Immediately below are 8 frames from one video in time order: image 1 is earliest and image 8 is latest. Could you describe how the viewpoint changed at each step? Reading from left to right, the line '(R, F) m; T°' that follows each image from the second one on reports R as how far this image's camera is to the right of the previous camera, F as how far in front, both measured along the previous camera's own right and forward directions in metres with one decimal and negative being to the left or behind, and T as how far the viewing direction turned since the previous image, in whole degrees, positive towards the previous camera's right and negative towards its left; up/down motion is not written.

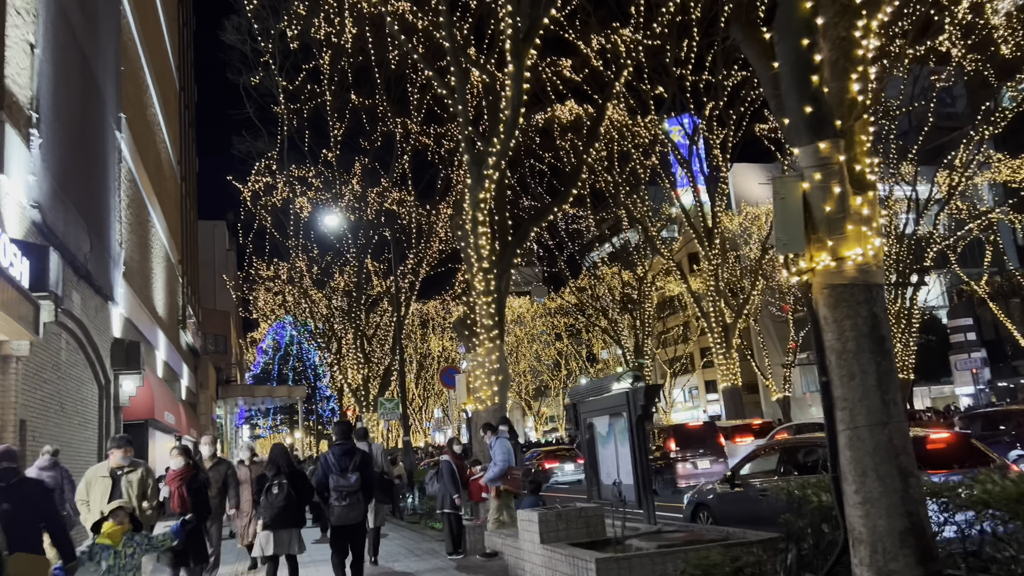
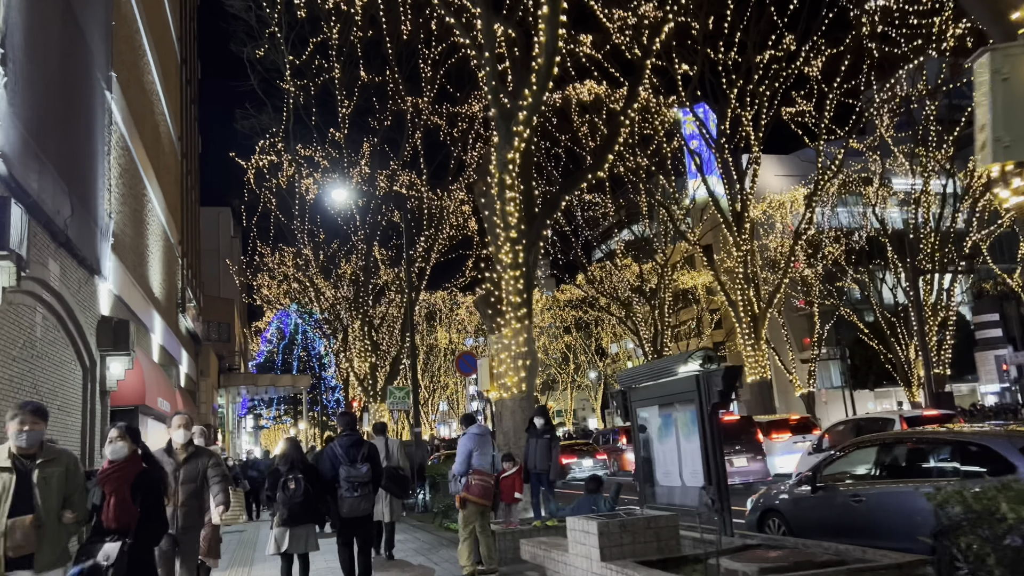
(-0.3, +1.2) m; 0°
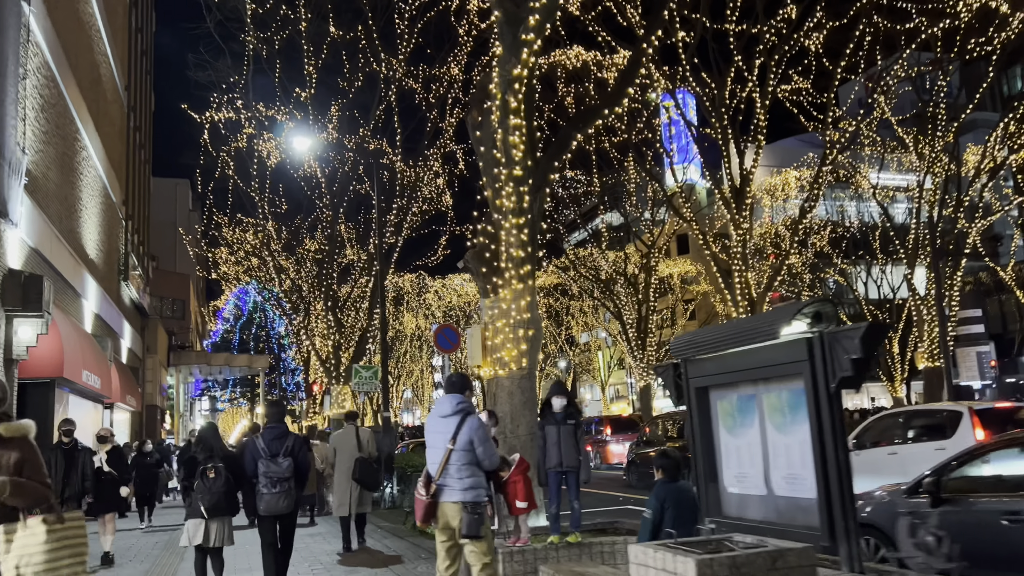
(-0.3, +1.8) m; +2°
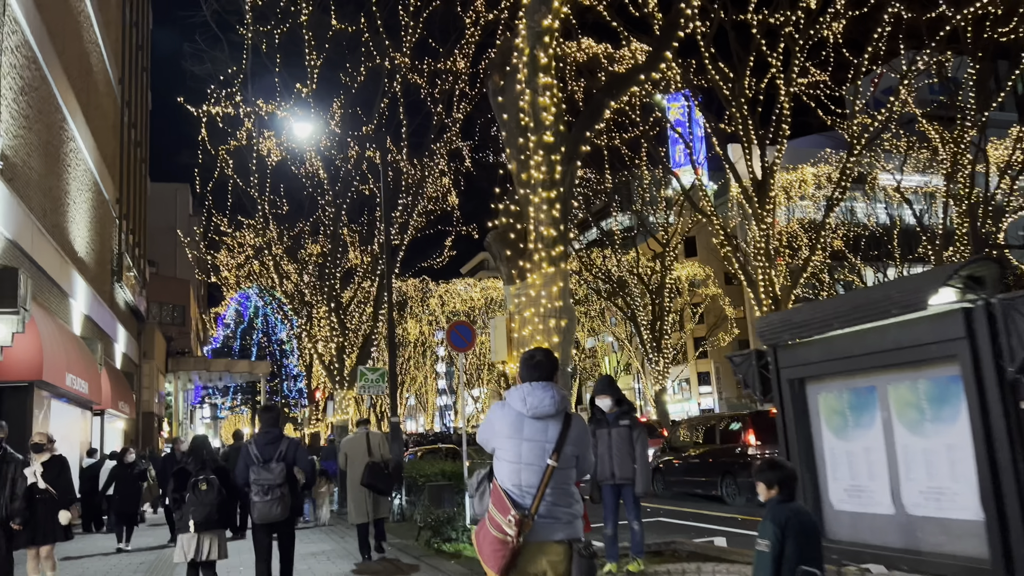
(-0.2, +0.9) m; 0°
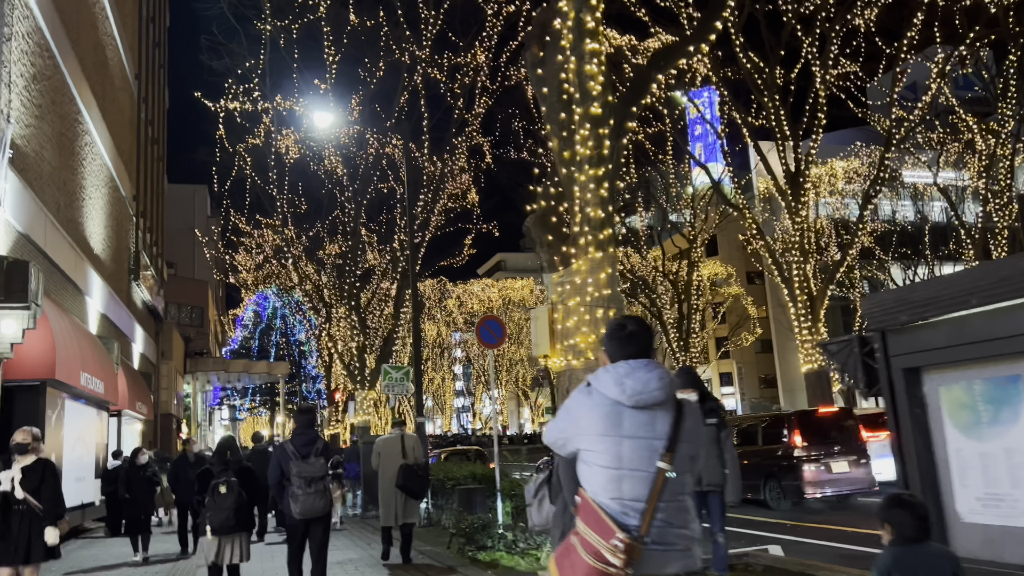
(-0.2, +0.5) m; -1°
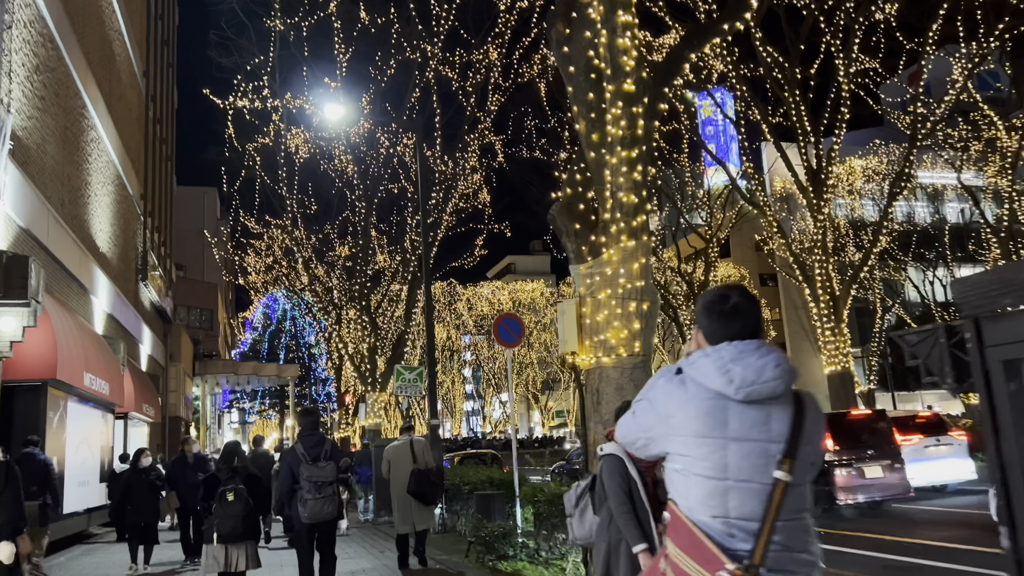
(-0.1, +0.4) m; -1°
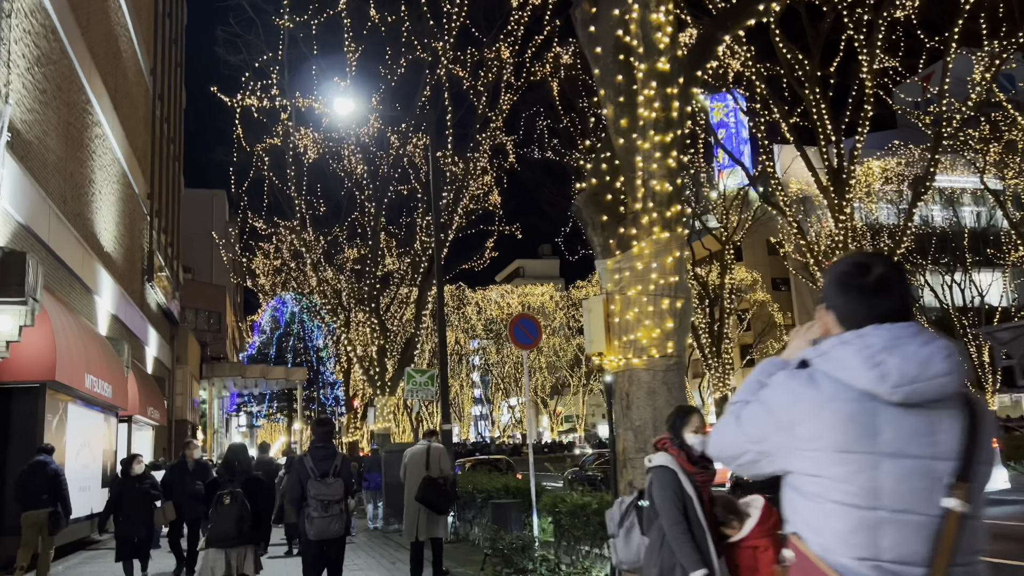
(-0.1, +0.4) m; -1°
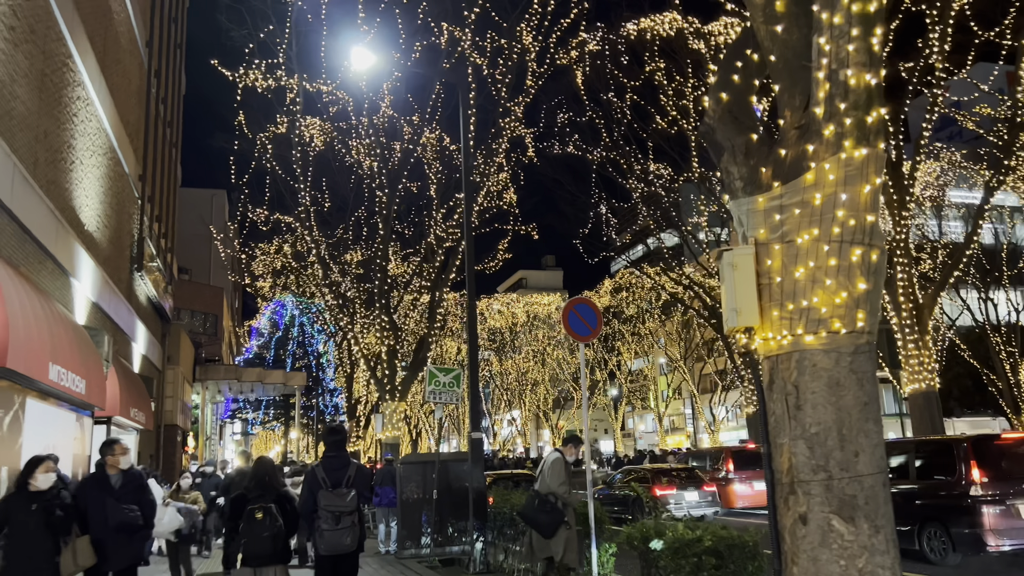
(-0.5, +1.6) m; 0°
